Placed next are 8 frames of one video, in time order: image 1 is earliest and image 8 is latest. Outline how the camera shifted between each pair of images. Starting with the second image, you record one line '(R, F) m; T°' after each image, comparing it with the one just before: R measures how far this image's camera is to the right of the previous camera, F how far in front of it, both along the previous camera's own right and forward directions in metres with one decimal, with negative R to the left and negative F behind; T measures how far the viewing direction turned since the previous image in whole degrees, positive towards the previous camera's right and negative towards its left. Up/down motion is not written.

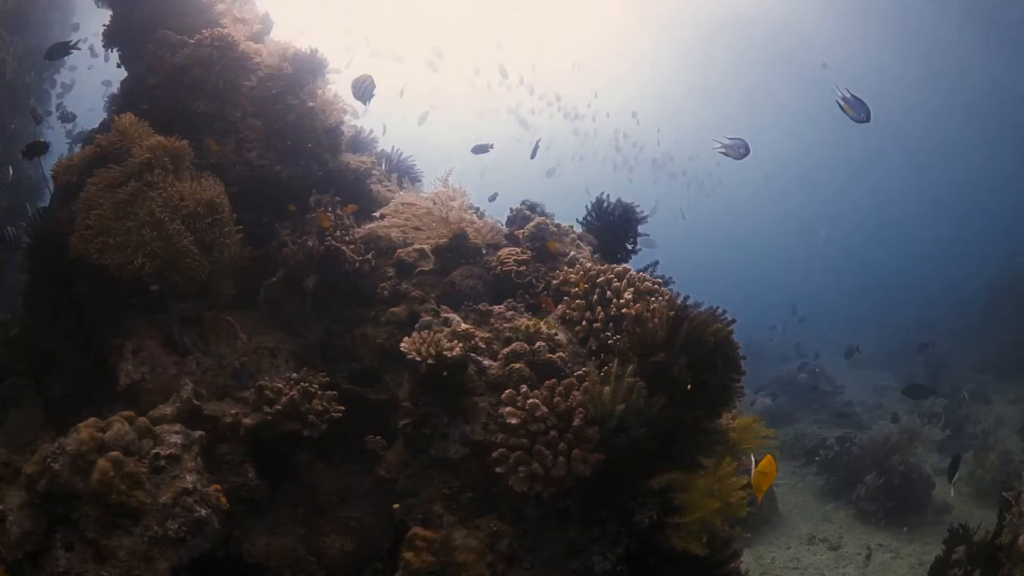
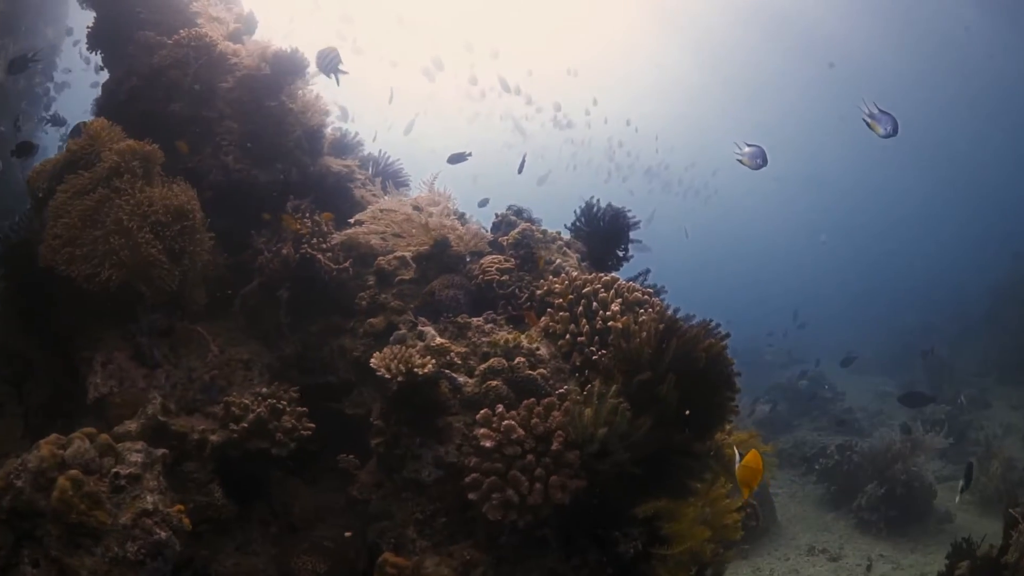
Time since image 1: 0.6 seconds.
(+0.2, +0.3) m; 0°
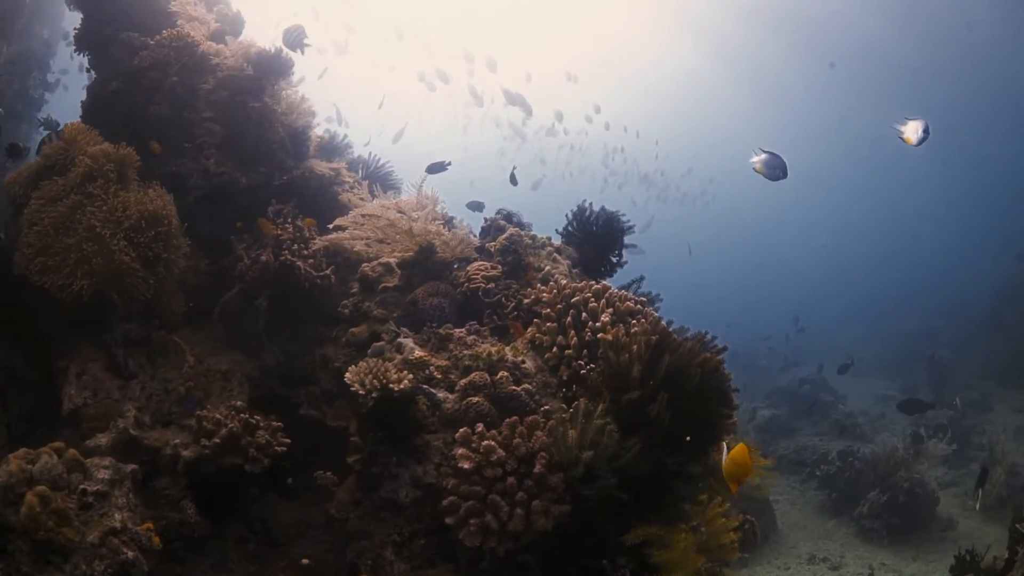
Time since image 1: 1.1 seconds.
(+0.1, +0.2) m; 0°
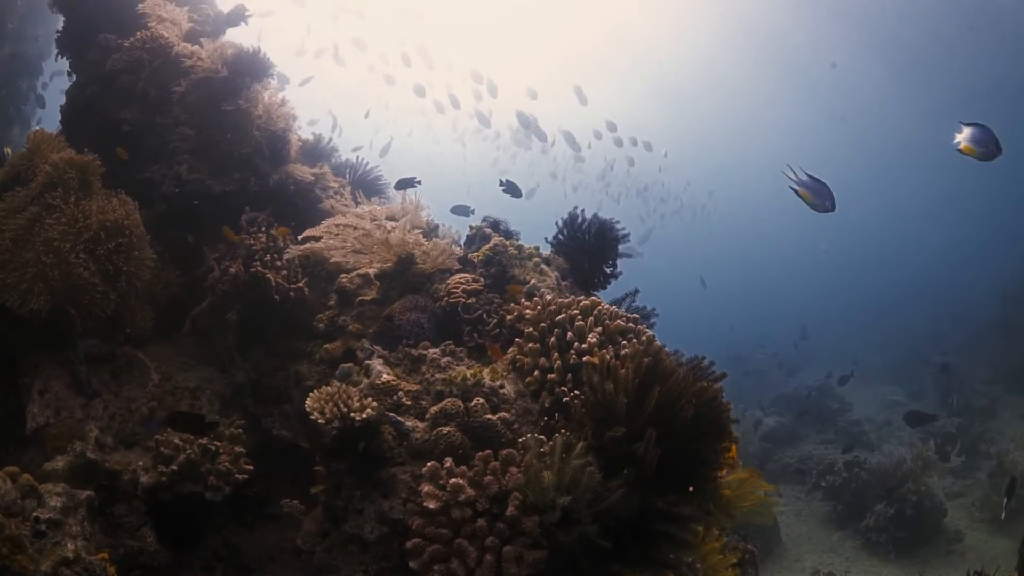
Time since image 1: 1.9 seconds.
(+0.2, +0.3) m; 0°
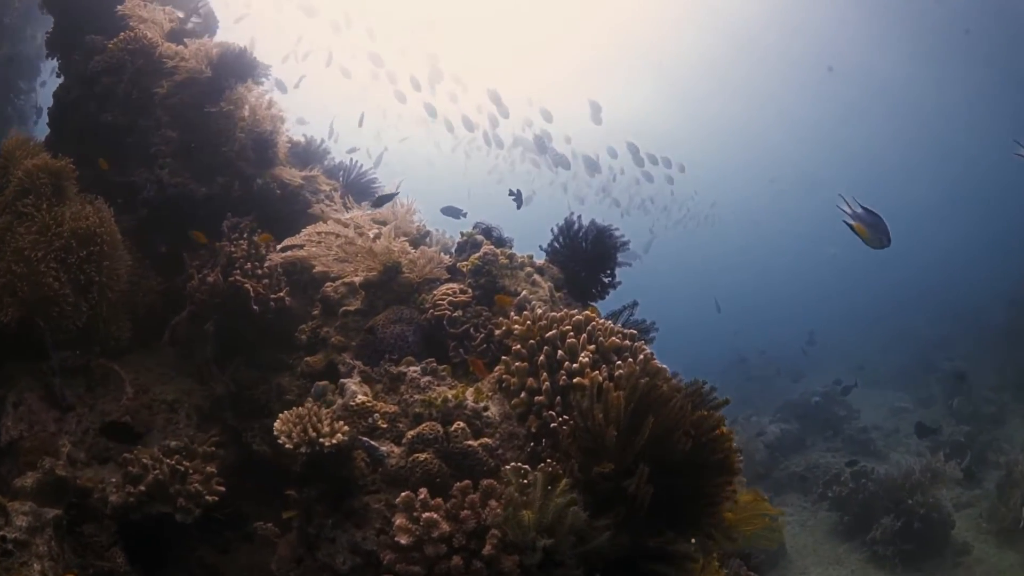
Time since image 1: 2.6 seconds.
(+0.1, +0.3) m; 0°
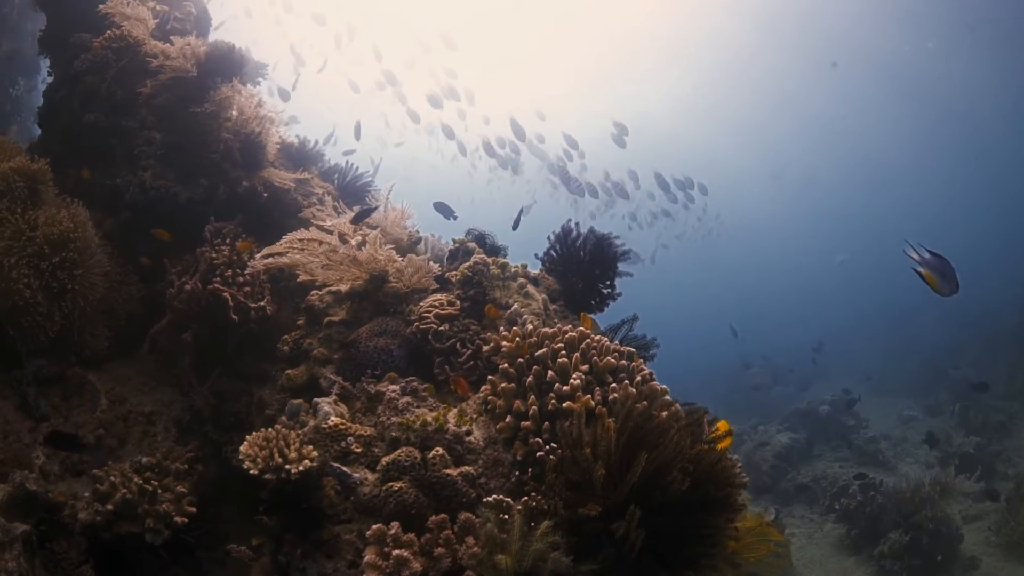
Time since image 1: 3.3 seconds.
(+0.1, +0.2) m; -1°
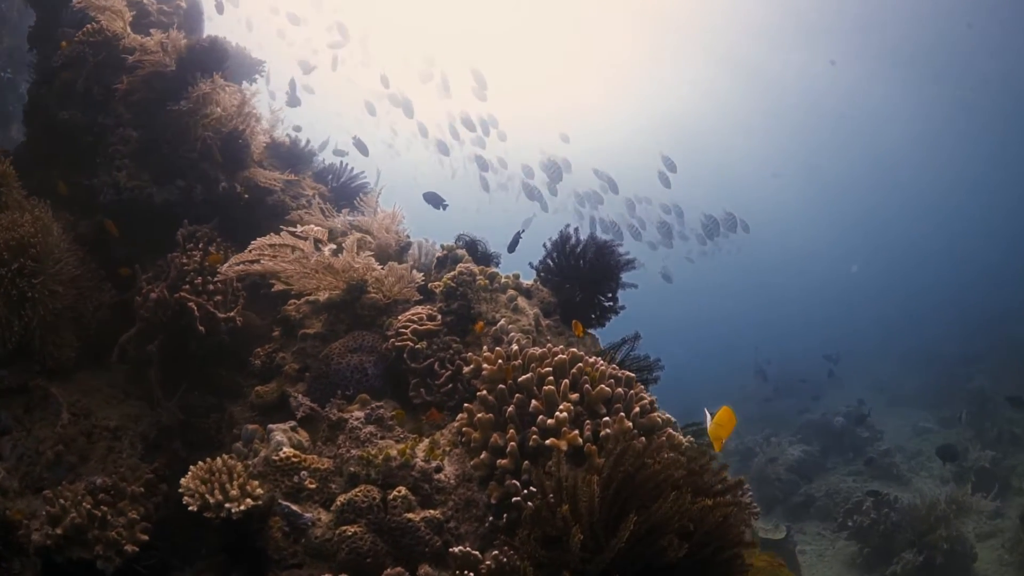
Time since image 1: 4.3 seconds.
(+0.2, +0.4) m; -1°
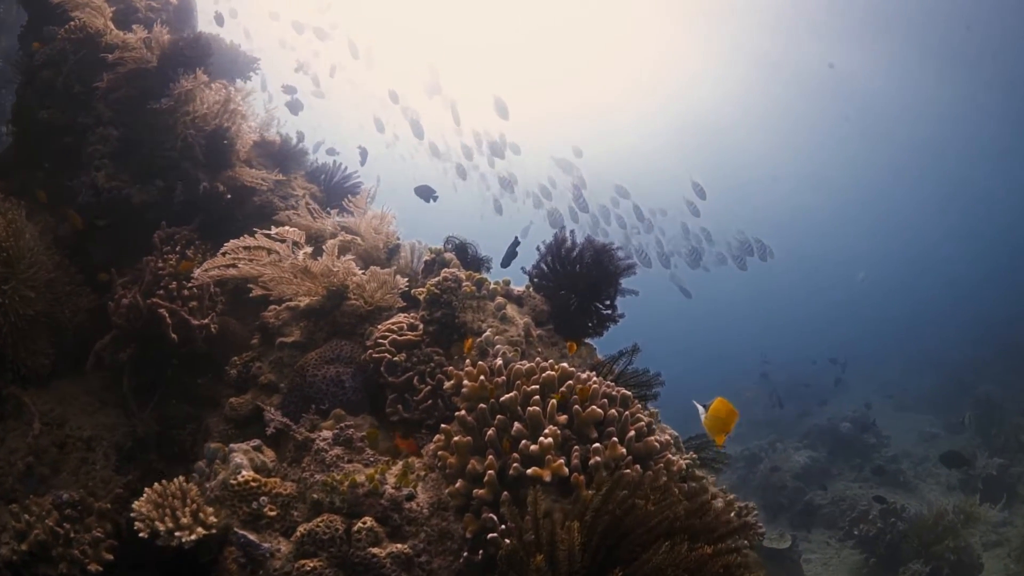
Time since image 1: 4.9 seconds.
(+0.1, +0.2) m; -1°
